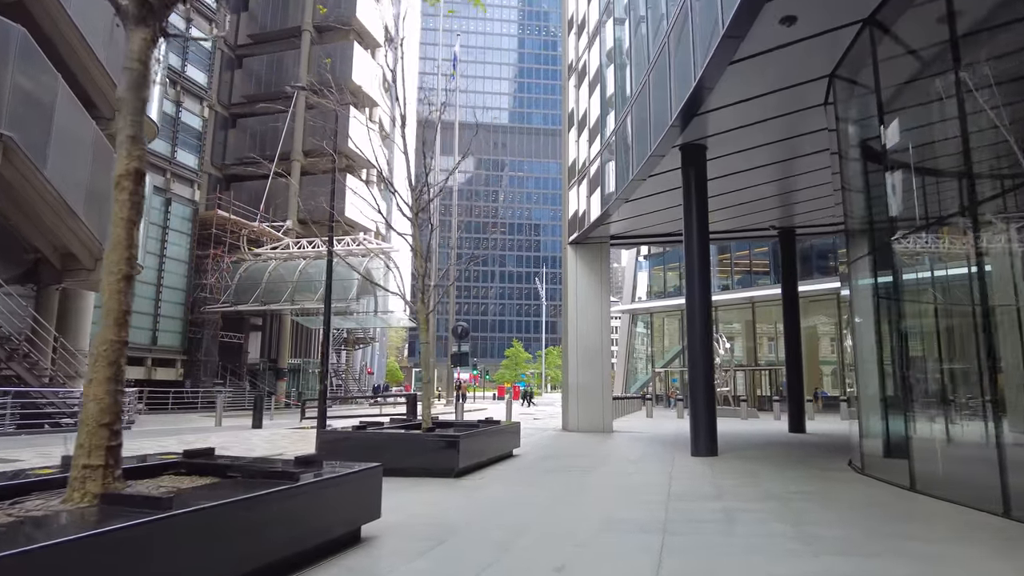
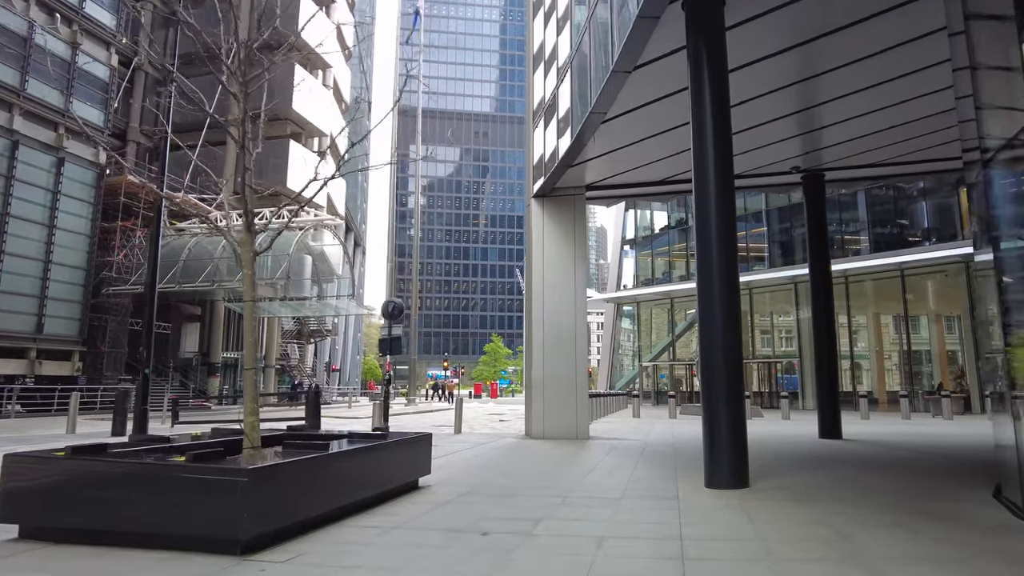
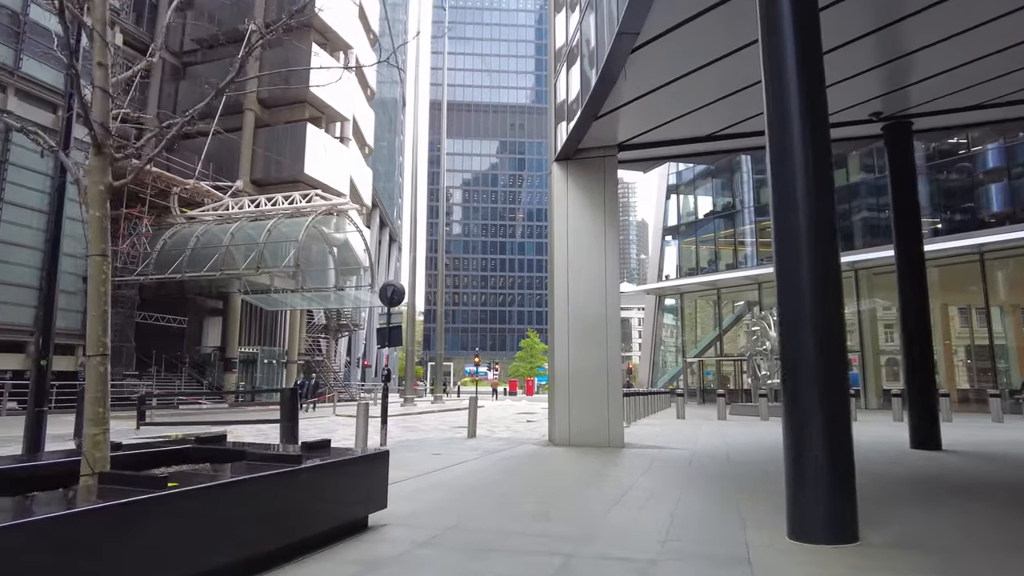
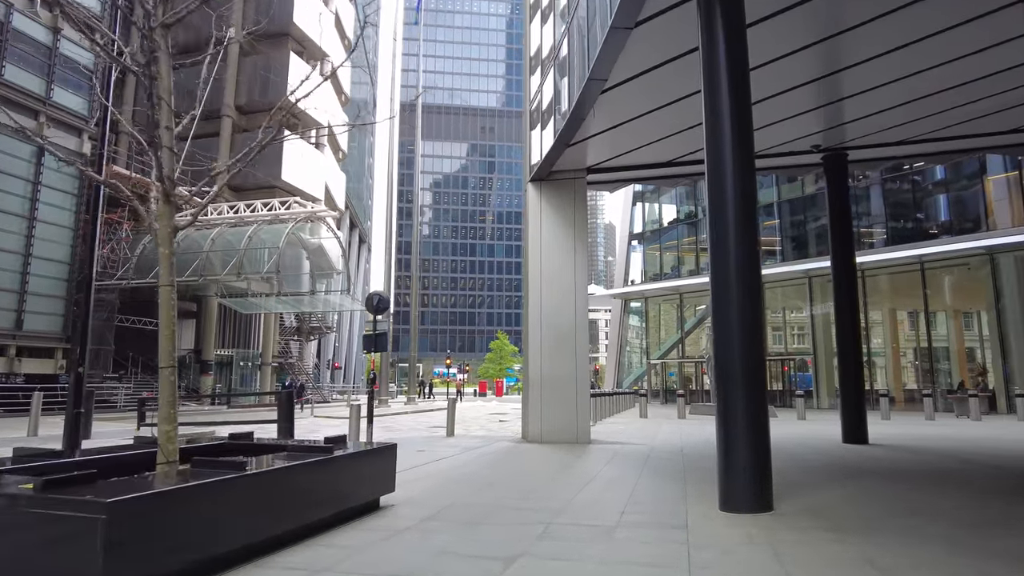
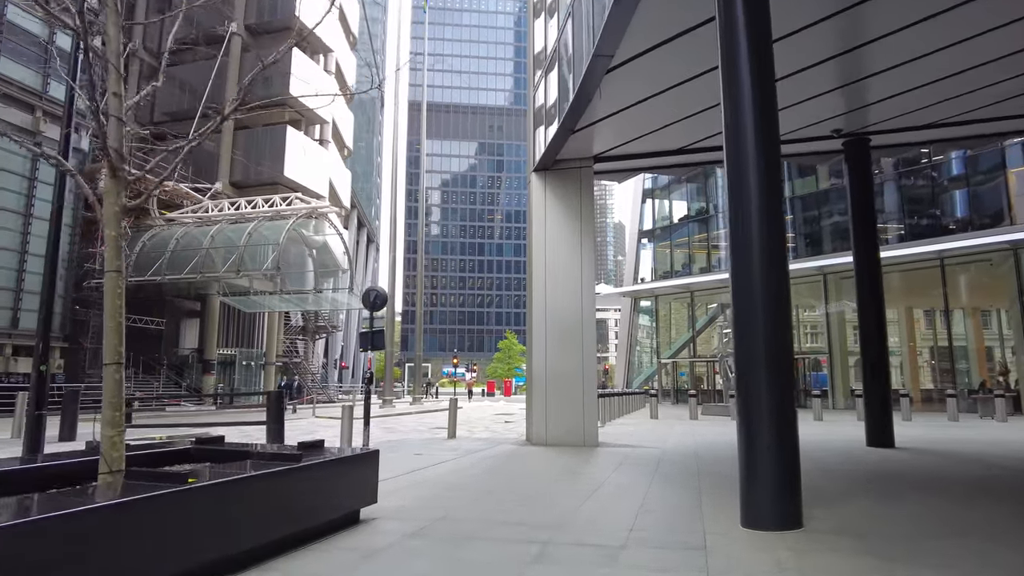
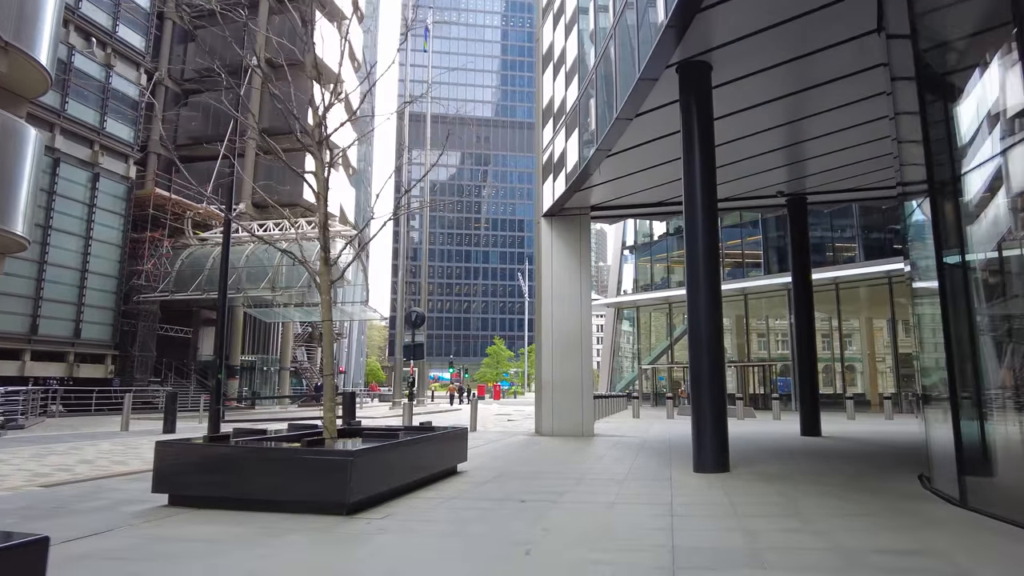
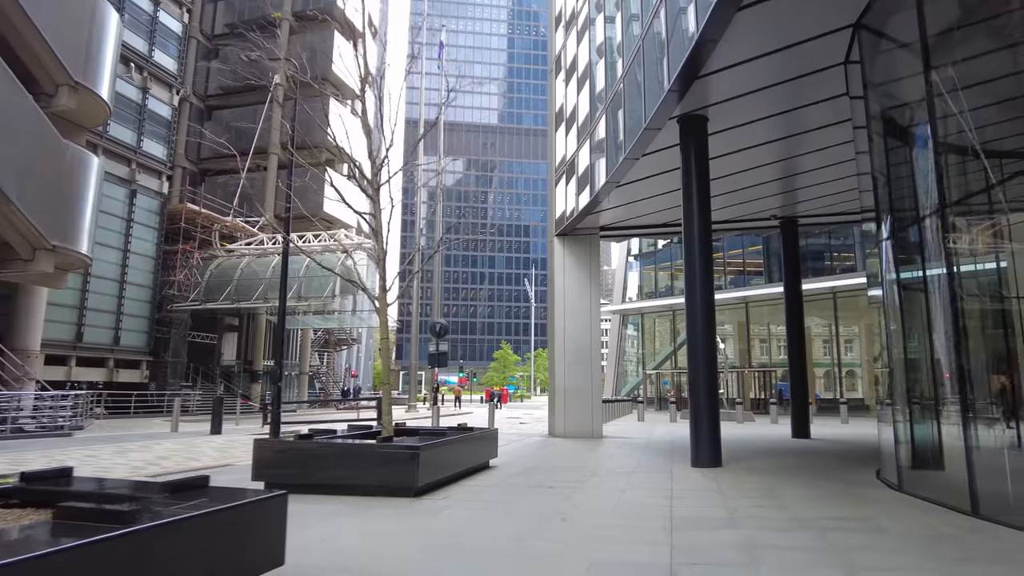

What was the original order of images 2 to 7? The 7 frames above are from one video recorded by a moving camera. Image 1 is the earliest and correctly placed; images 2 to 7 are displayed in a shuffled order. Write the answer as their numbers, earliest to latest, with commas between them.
7, 6, 2, 4, 5, 3
